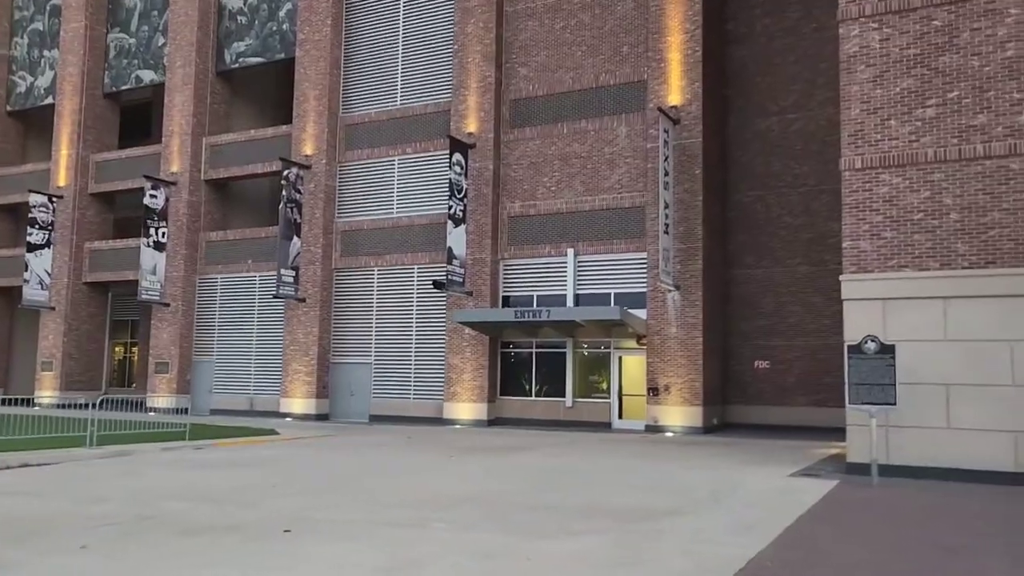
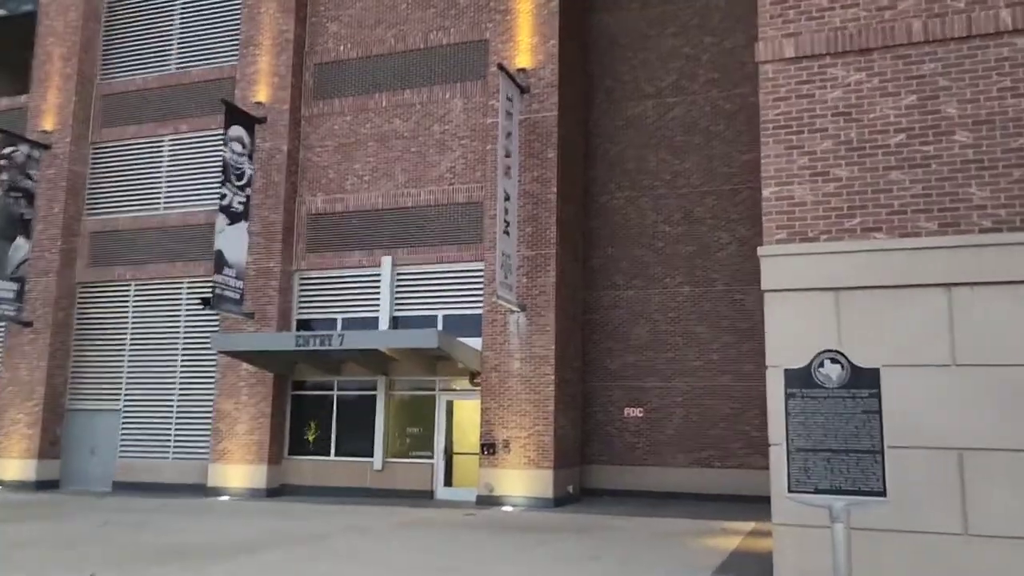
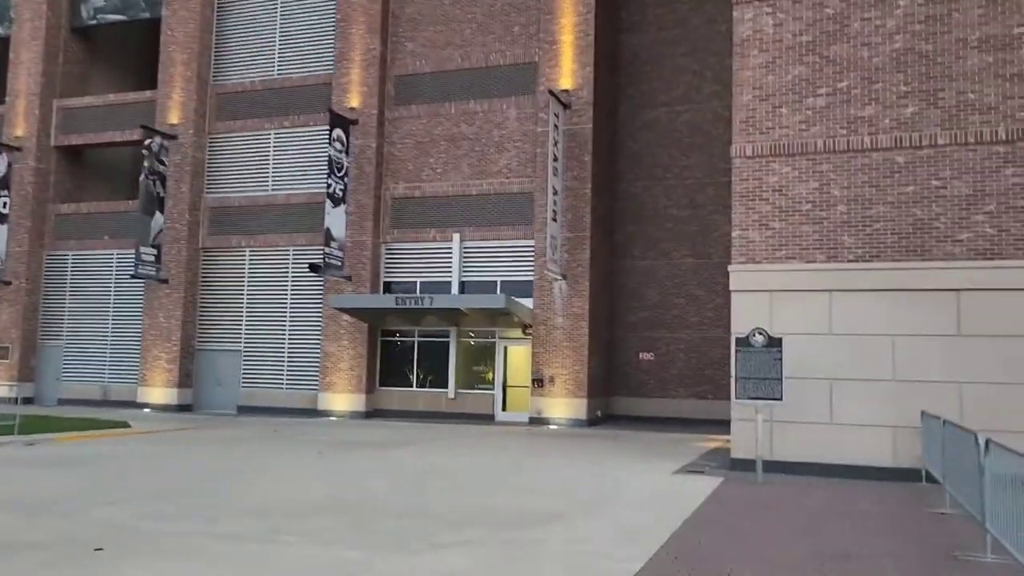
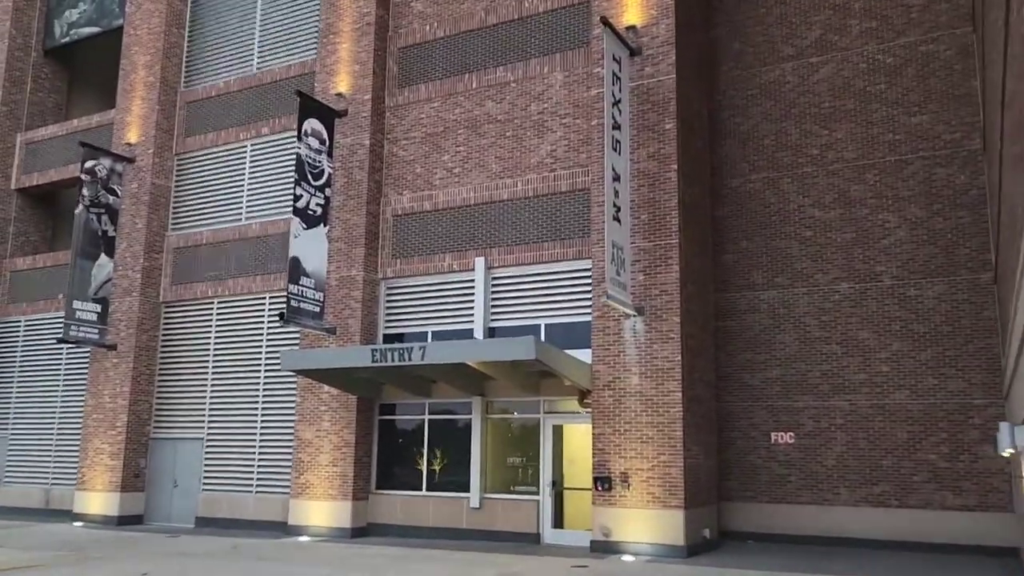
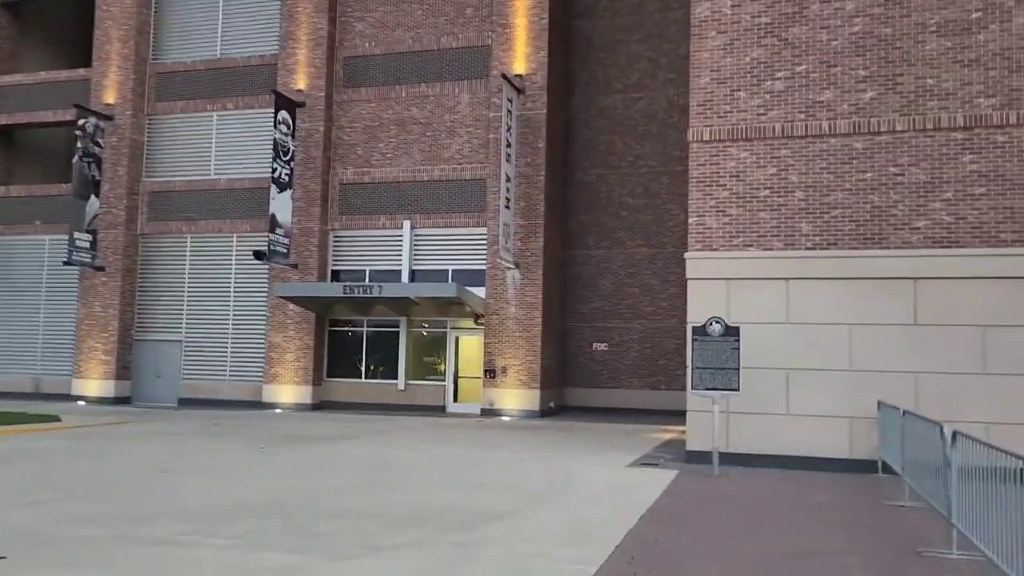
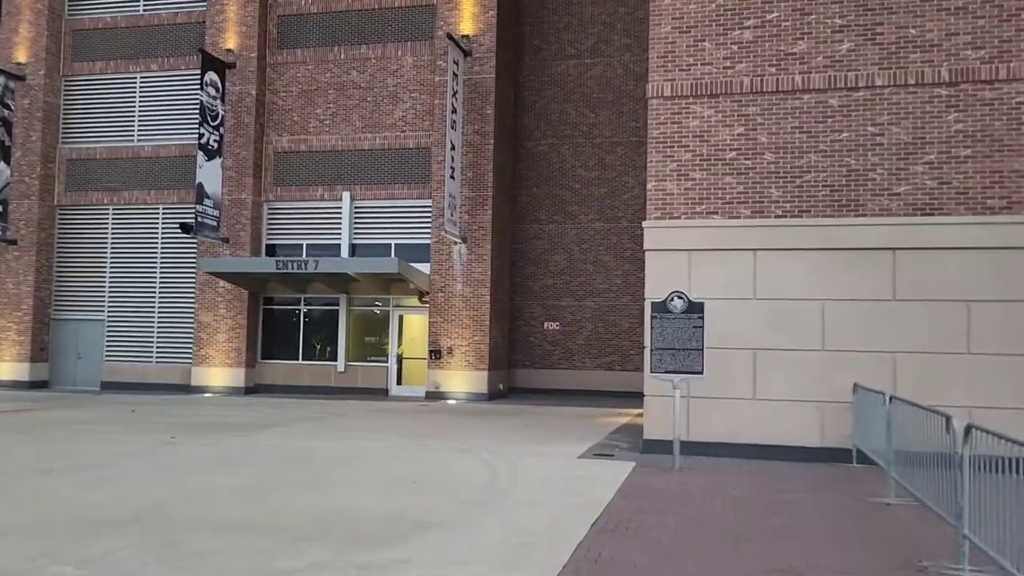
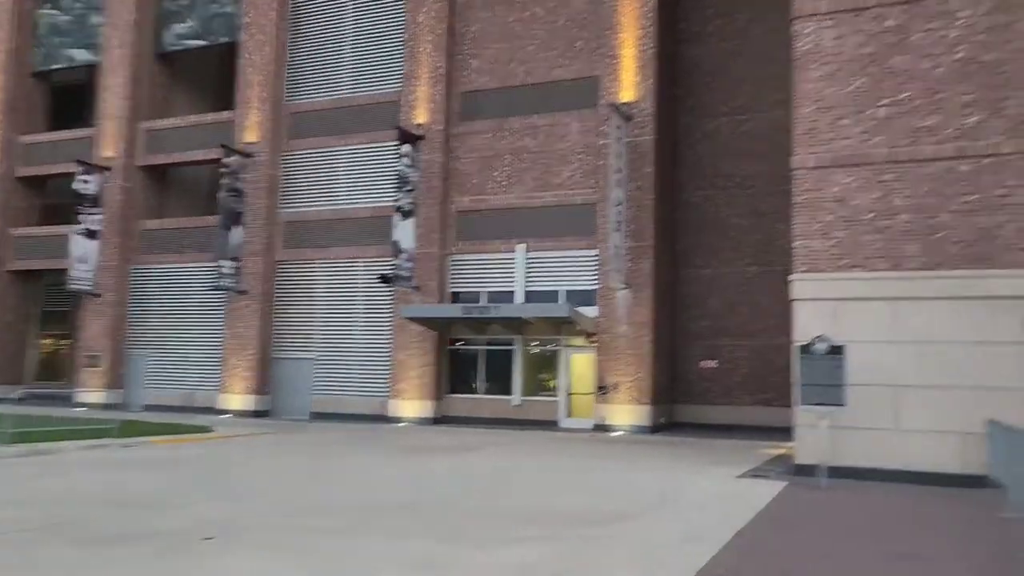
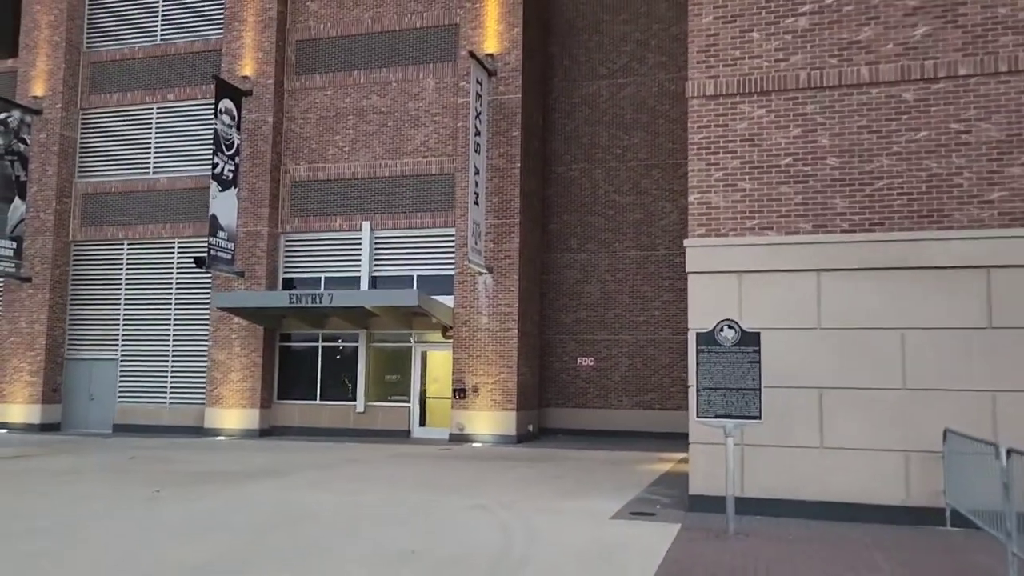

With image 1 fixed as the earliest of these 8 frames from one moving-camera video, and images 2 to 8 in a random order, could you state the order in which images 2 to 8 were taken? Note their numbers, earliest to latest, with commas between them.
7, 3, 5, 6, 8, 2, 4
